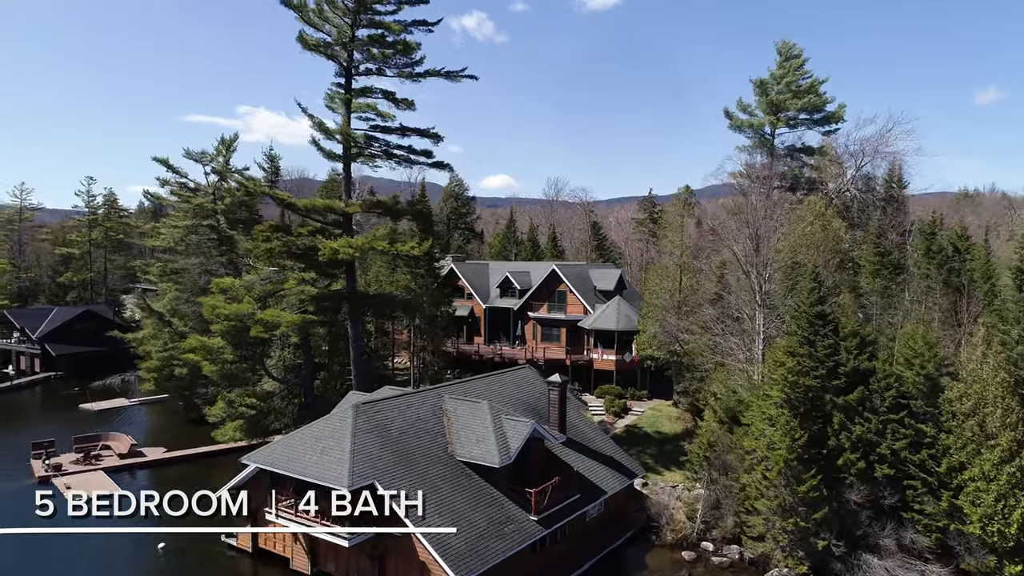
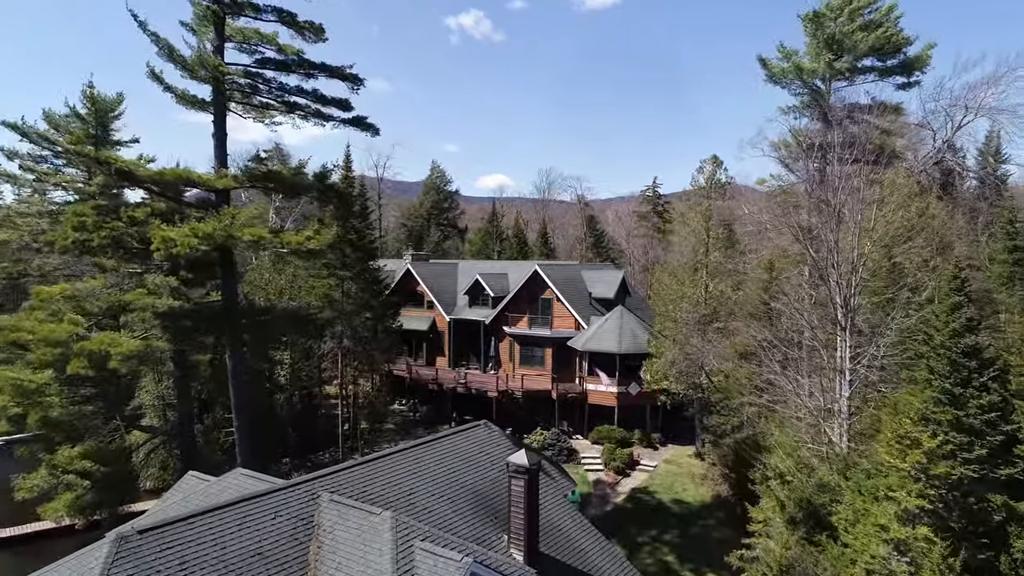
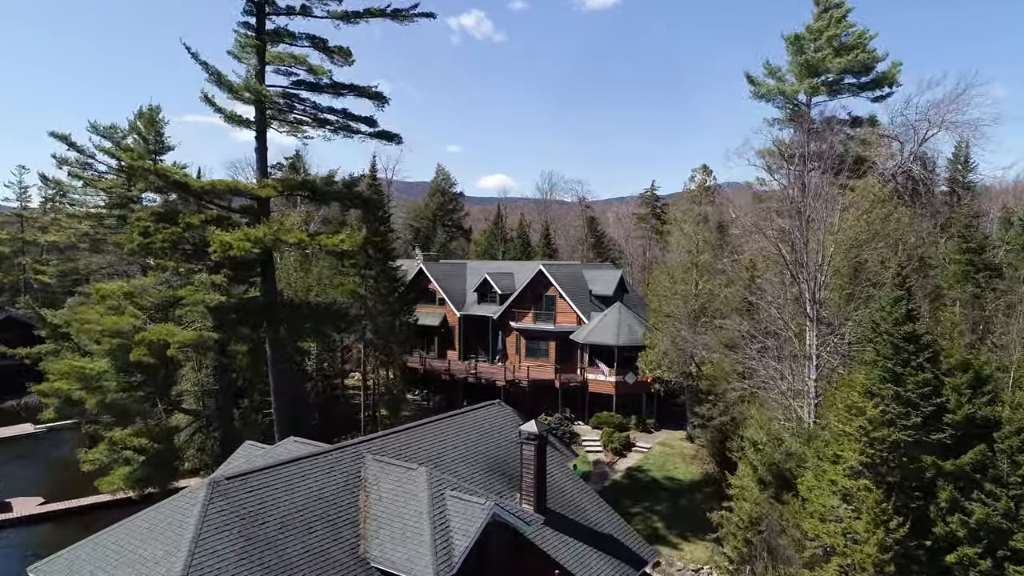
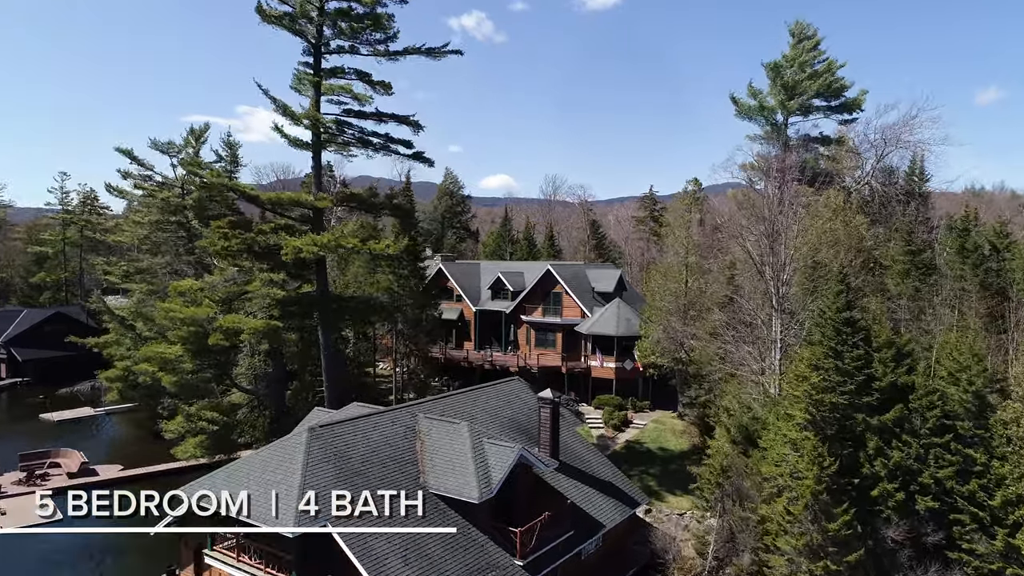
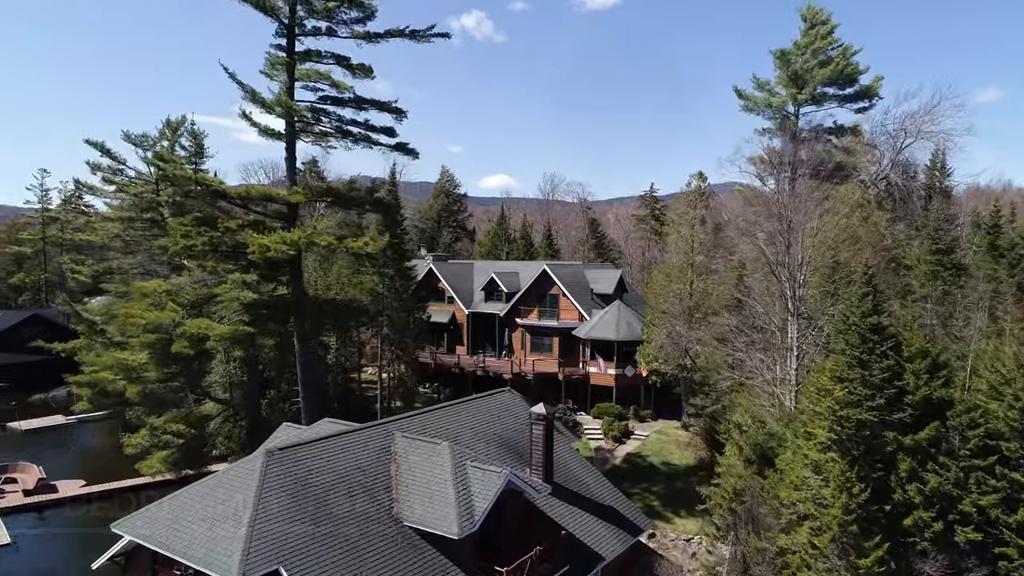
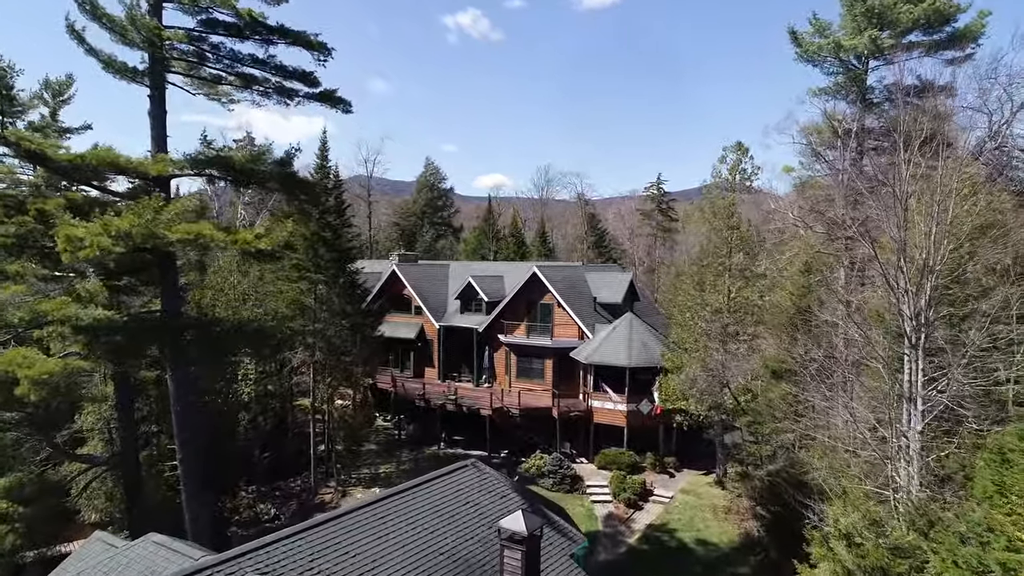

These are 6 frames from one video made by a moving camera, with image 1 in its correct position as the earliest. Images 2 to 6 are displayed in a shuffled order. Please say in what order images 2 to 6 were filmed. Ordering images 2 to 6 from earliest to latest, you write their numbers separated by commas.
4, 5, 3, 2, 6
